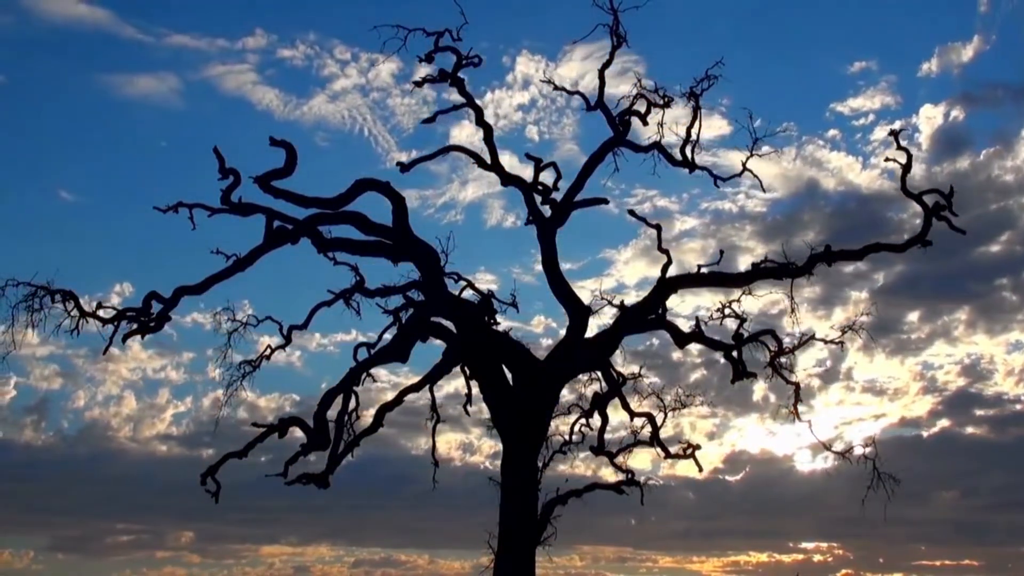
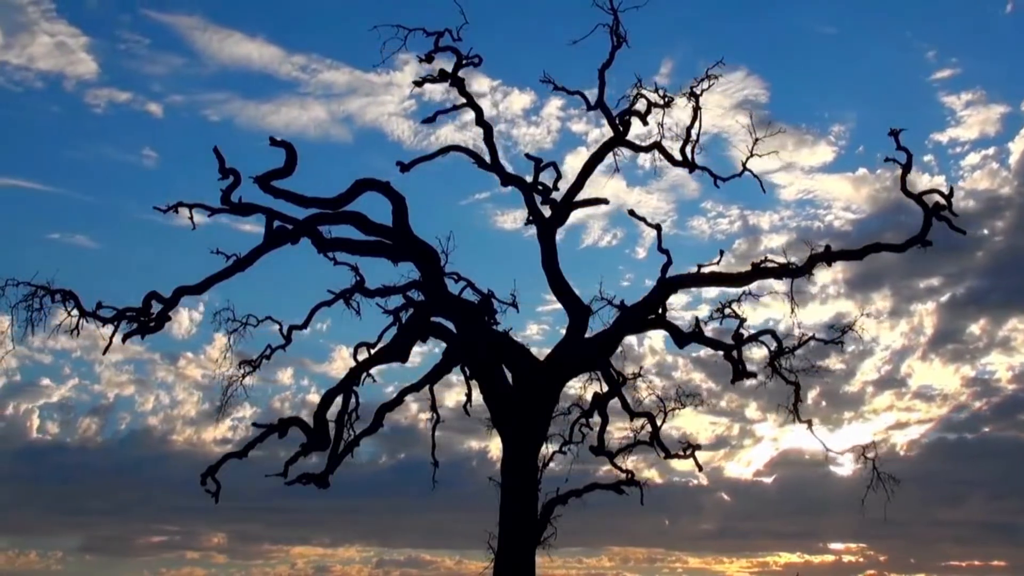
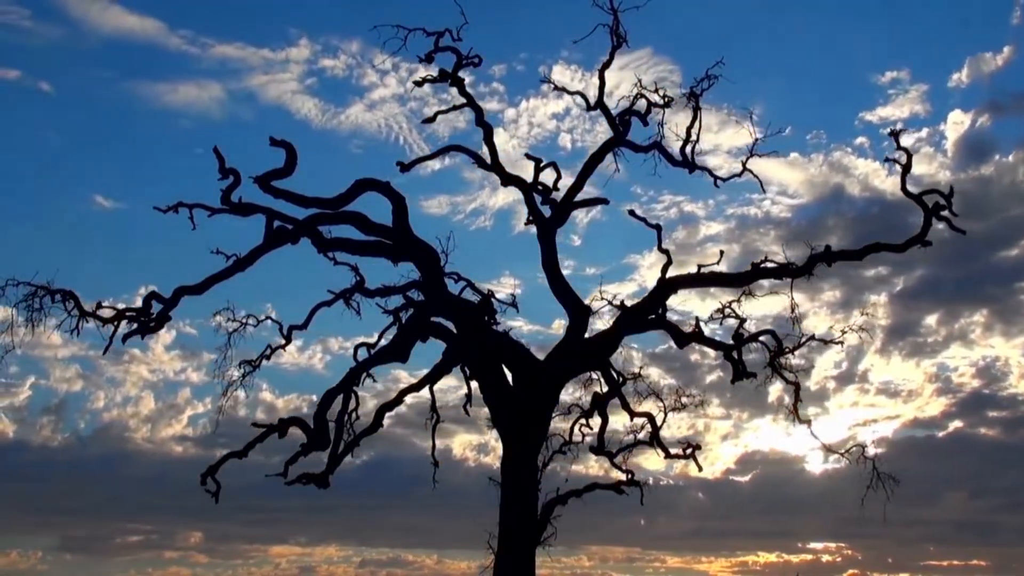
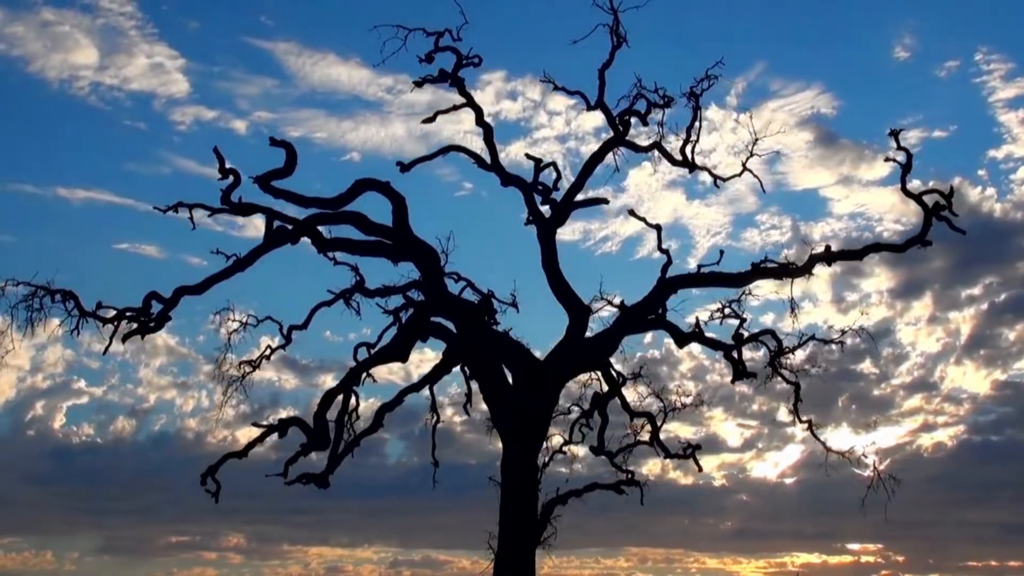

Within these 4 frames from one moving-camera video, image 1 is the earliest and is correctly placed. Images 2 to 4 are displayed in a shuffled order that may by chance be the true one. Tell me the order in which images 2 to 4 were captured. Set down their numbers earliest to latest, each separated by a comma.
3, 2, 4
